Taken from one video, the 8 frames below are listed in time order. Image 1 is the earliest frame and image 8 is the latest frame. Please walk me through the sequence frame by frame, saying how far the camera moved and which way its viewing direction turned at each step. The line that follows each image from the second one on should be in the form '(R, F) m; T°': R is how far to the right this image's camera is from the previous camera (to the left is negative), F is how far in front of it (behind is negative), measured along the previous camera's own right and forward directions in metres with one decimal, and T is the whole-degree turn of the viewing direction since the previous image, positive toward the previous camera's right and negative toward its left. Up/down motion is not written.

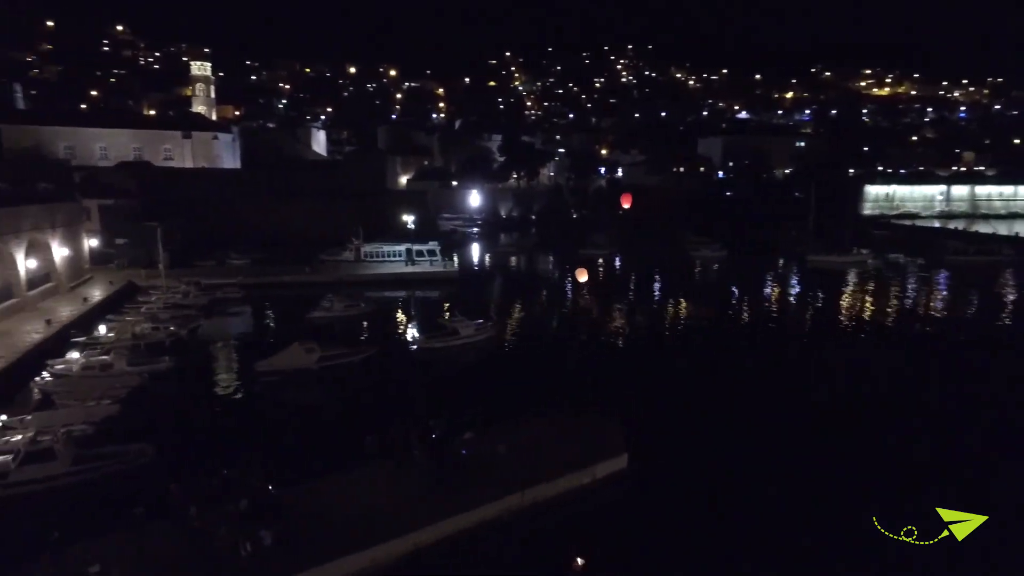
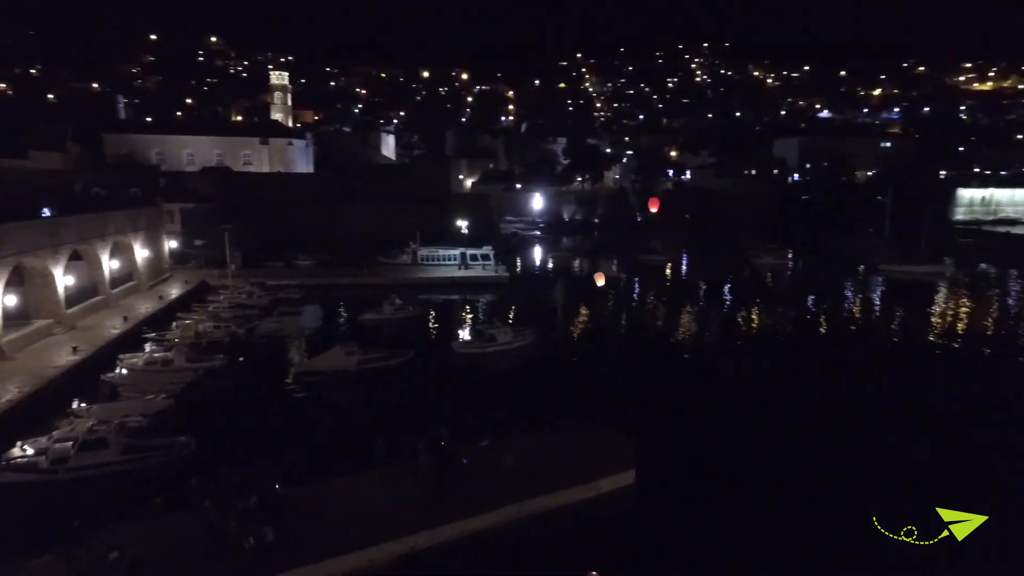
(+1.0, -0.2) m; -6°
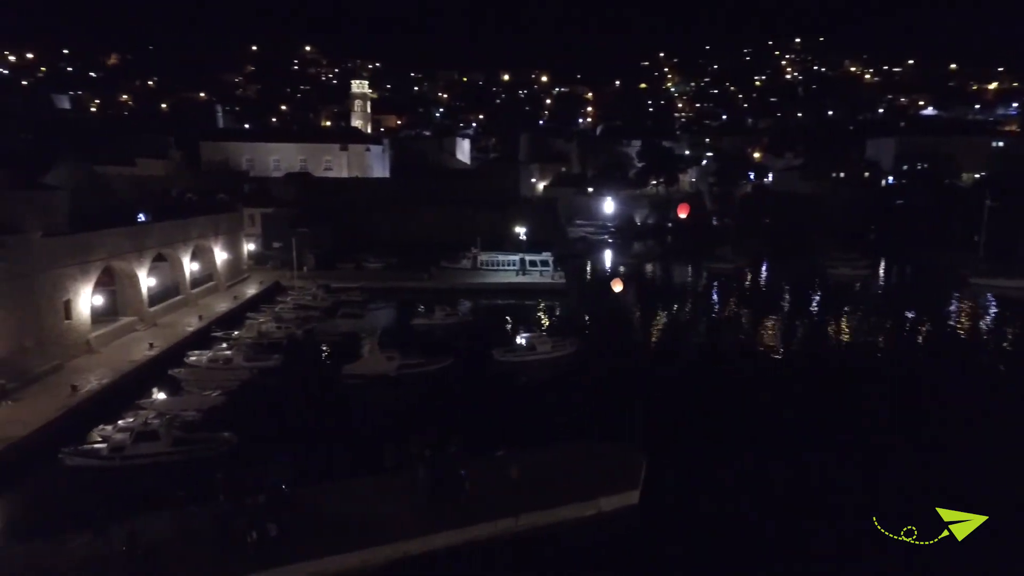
(+1.2, -0.2) m; -7°
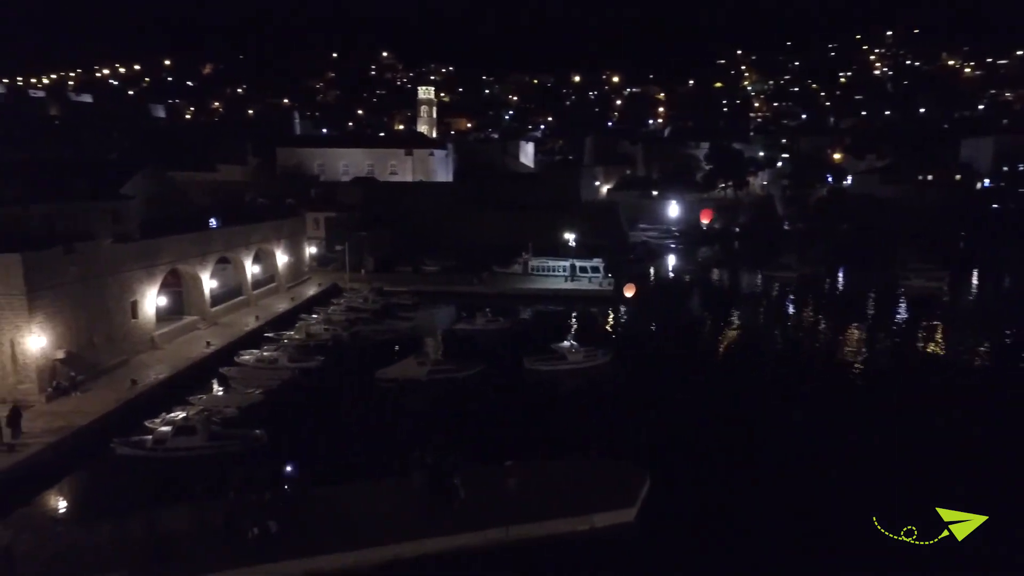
(+1.2, -0.2) m; -7°
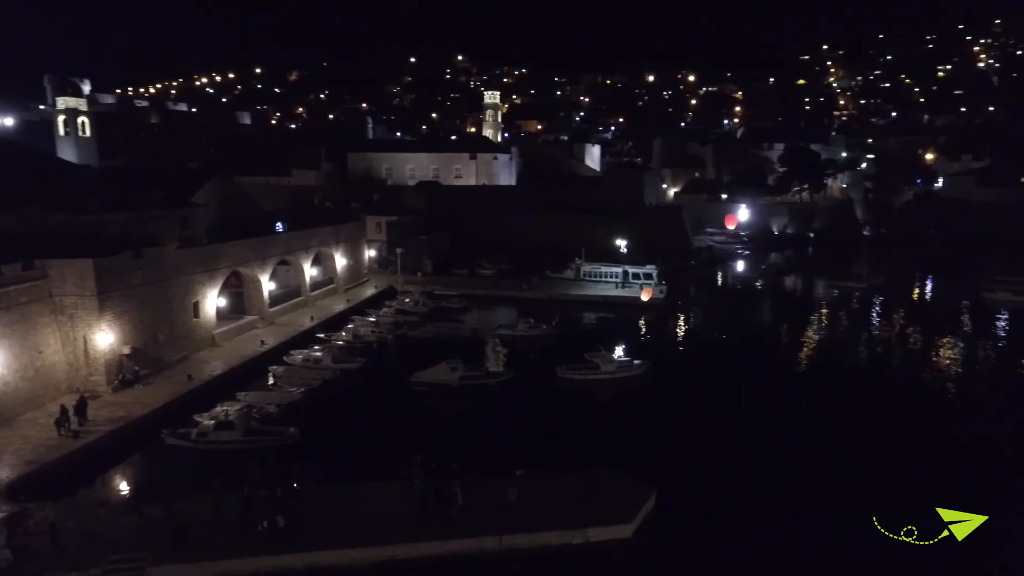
(+1.2, -0.2) m; -7°
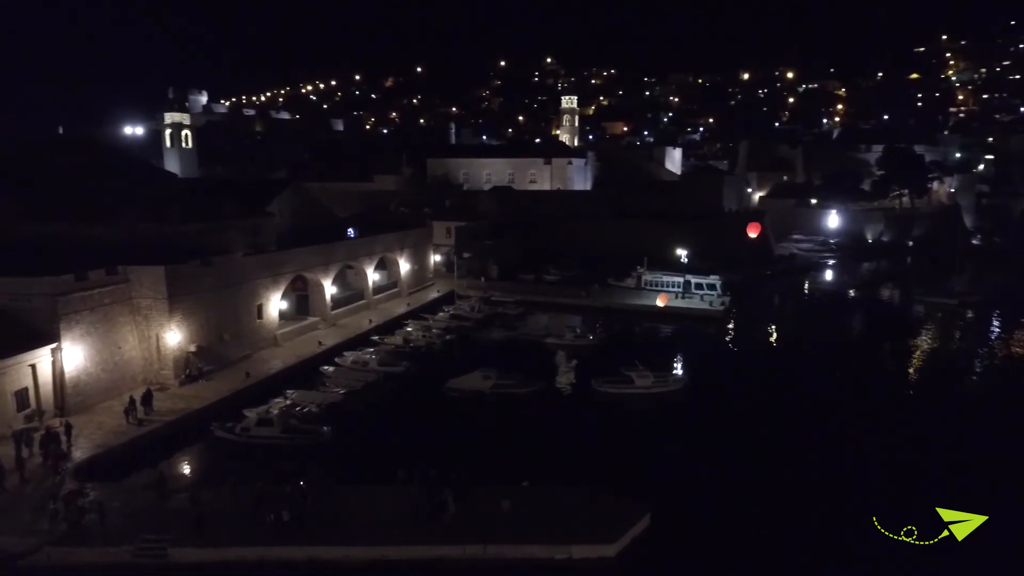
(+1.6, -0.3) m; -8°
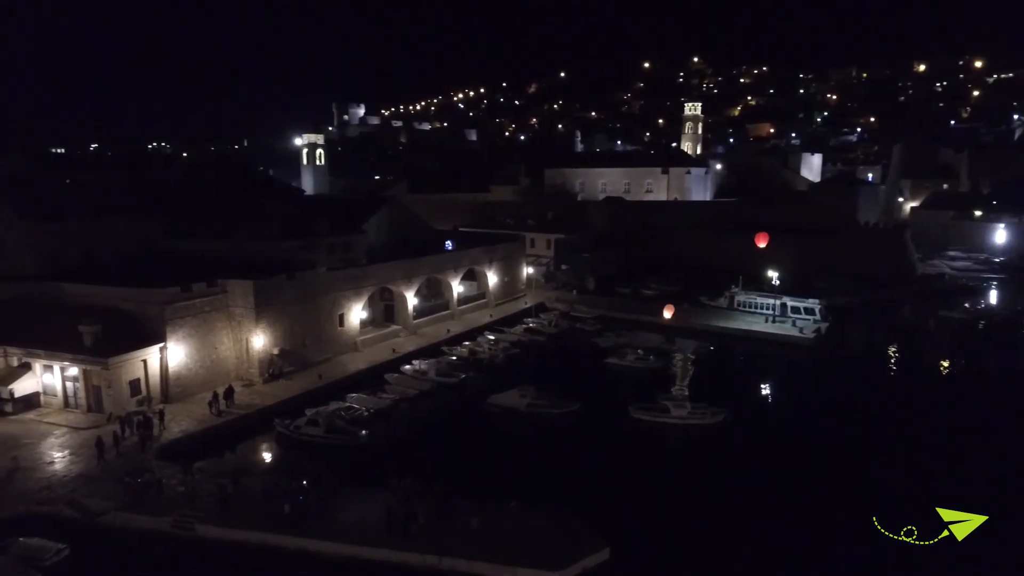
(+3.2, -0.5) m; -13°
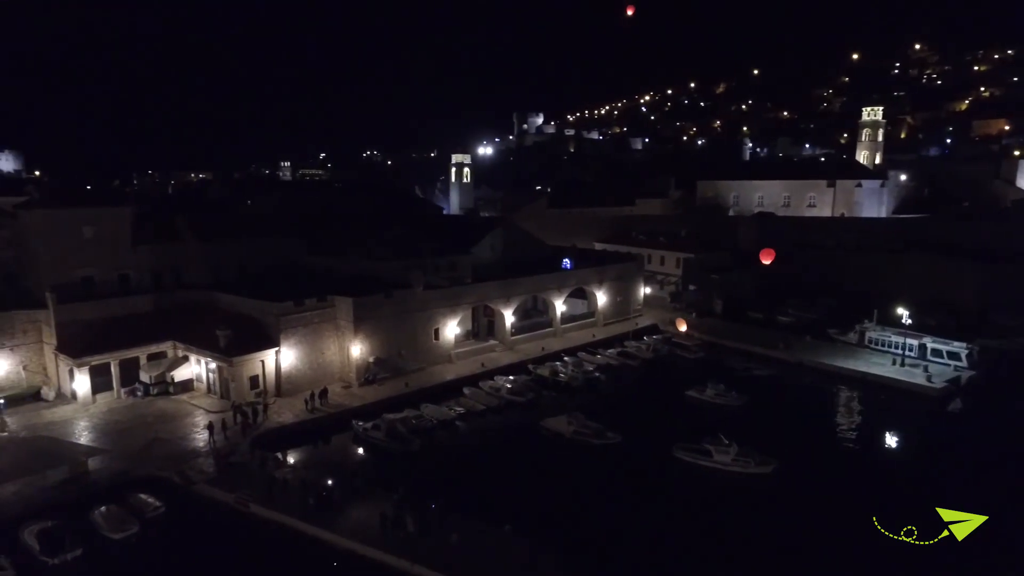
(+4.3, -0.6) m; -17°
